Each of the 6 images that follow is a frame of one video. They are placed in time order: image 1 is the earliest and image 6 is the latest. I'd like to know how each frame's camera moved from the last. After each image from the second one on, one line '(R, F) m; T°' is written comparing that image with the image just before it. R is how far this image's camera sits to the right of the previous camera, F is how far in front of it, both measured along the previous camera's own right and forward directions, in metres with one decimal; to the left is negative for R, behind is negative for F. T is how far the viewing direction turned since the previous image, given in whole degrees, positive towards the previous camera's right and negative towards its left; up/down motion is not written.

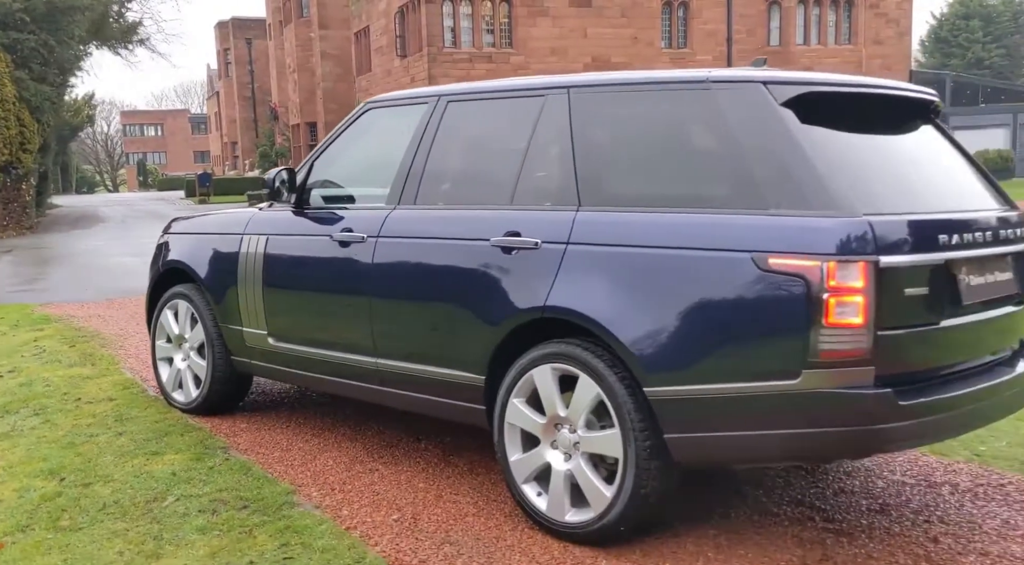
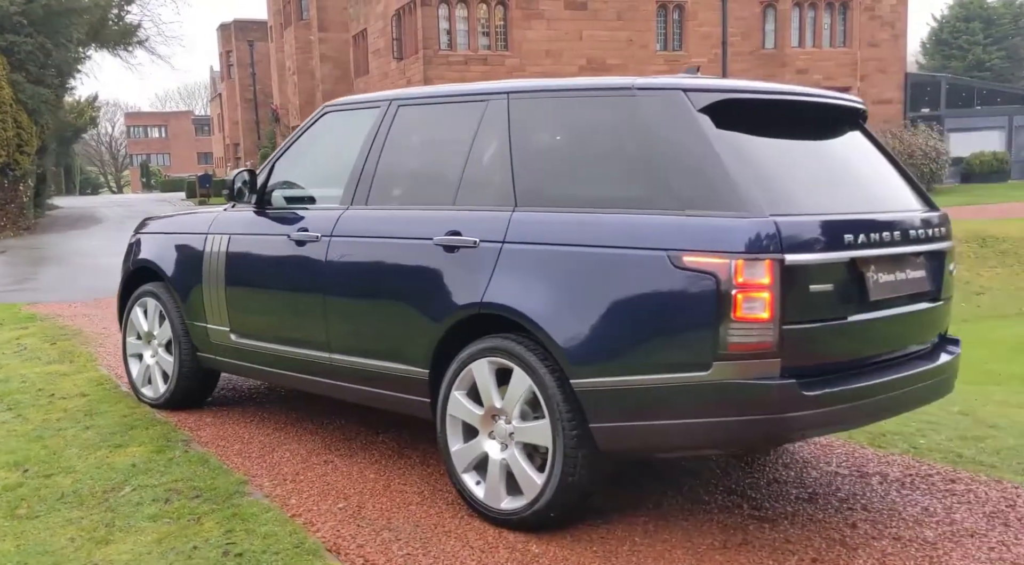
(+0.3, -0.2) m; 0°
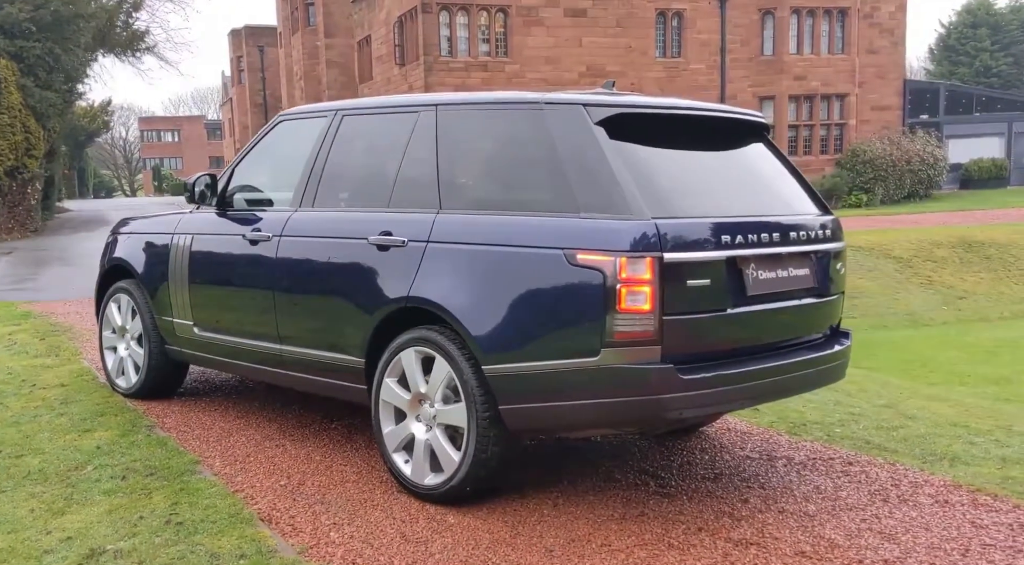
(+0.4, -0.3) m; -1°
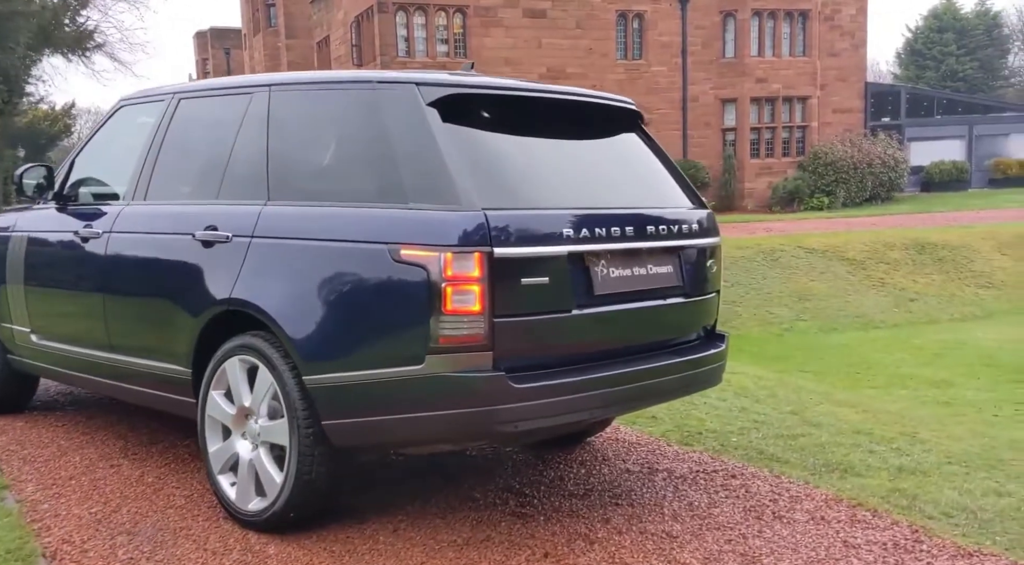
(+0.6, +0.4) m; +2°
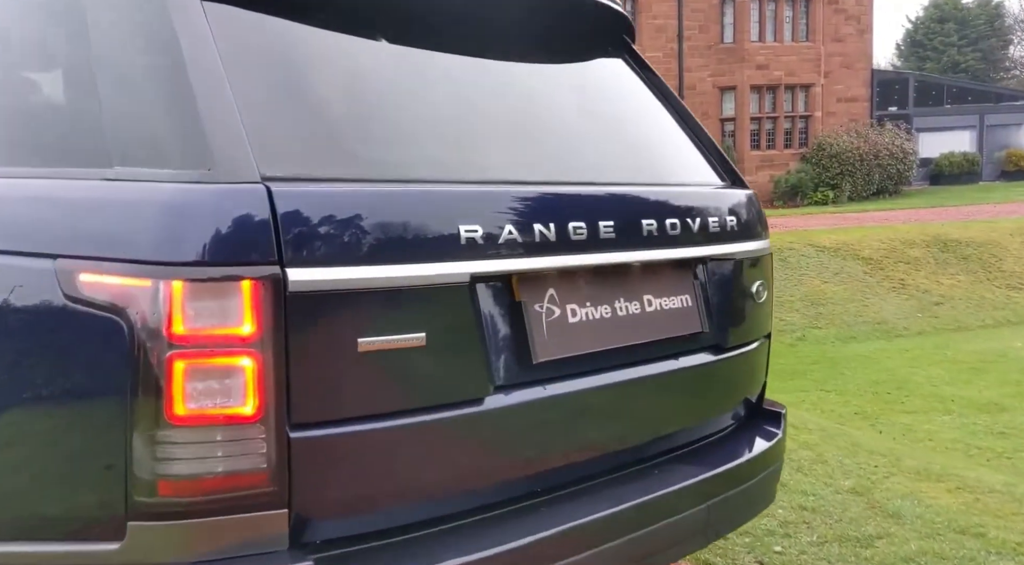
(+0.3, +1.8) m; 0°
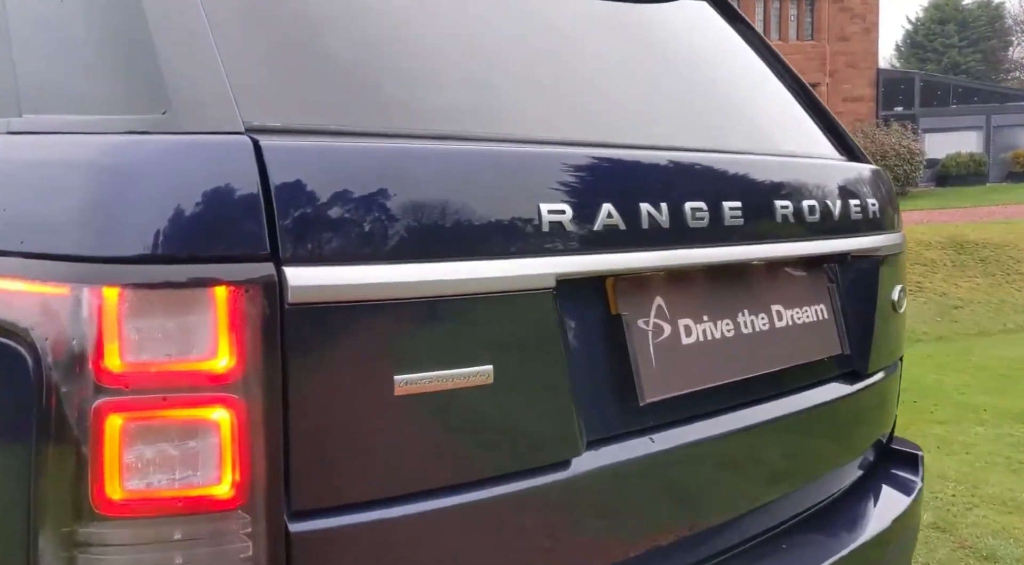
(-0.1, +0.5) m; 0°
